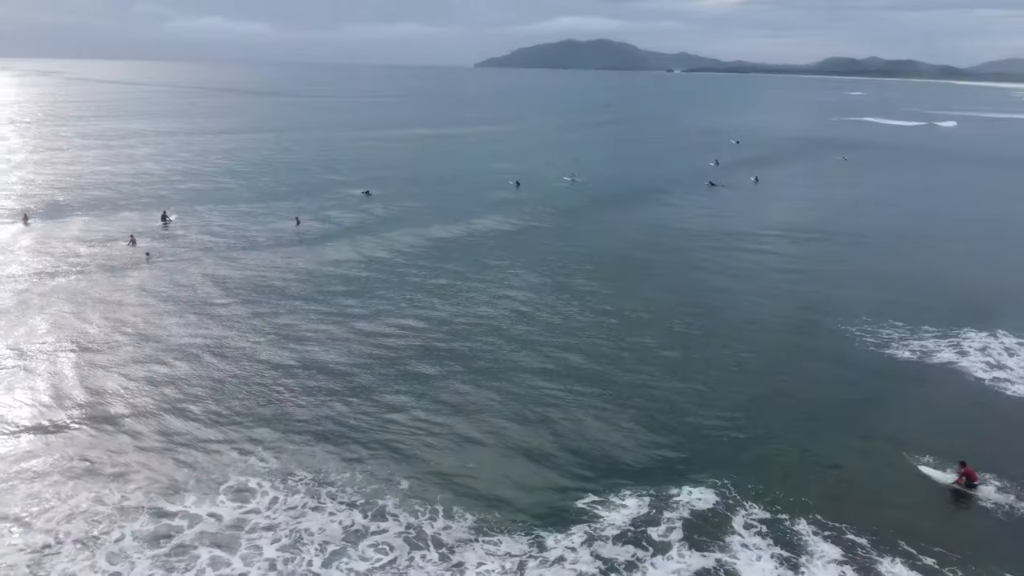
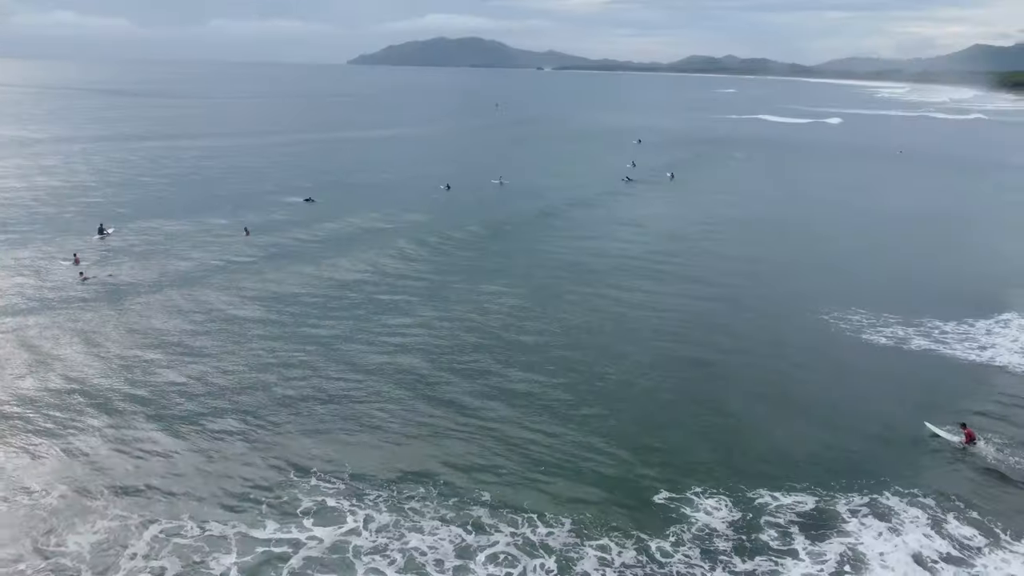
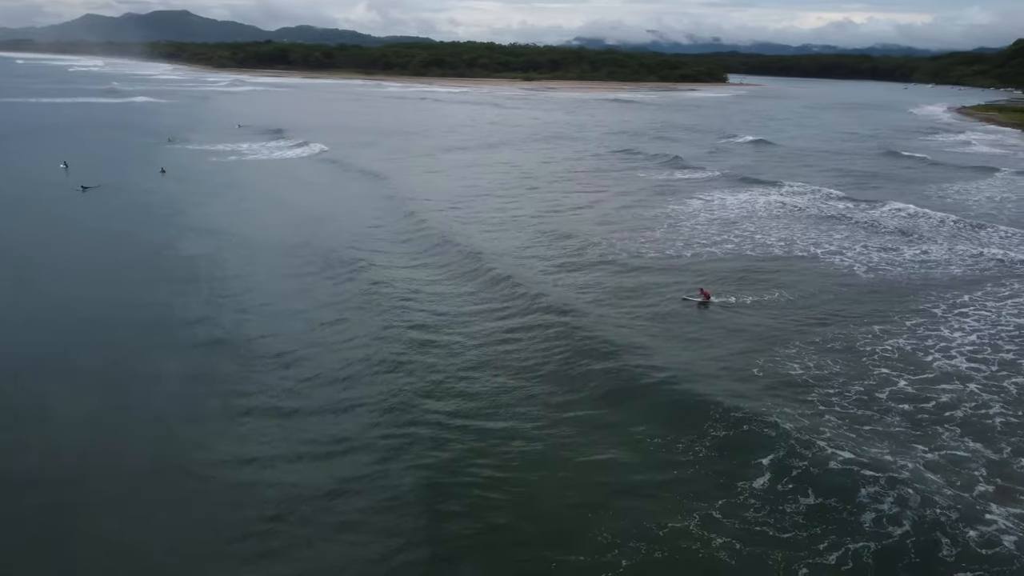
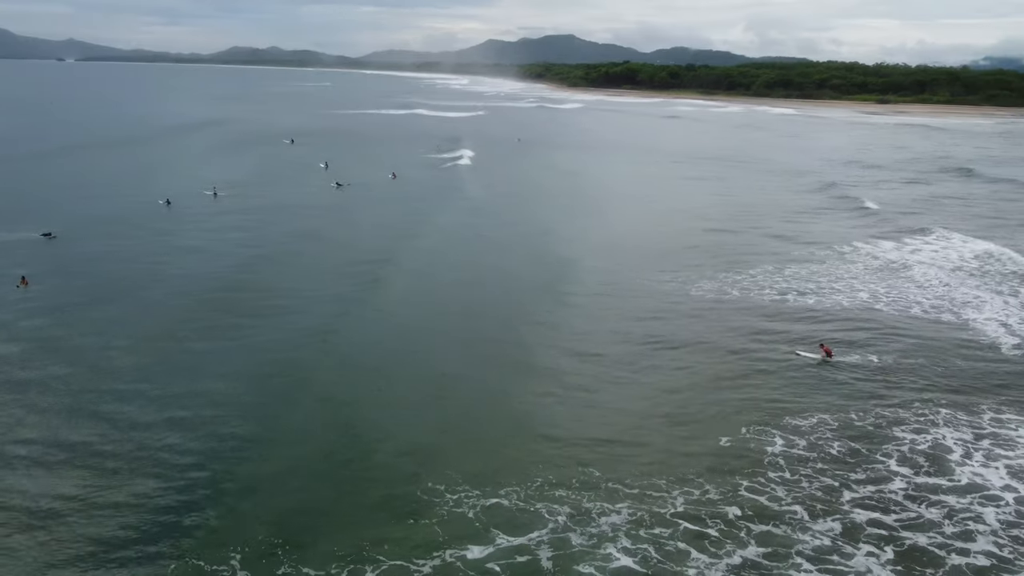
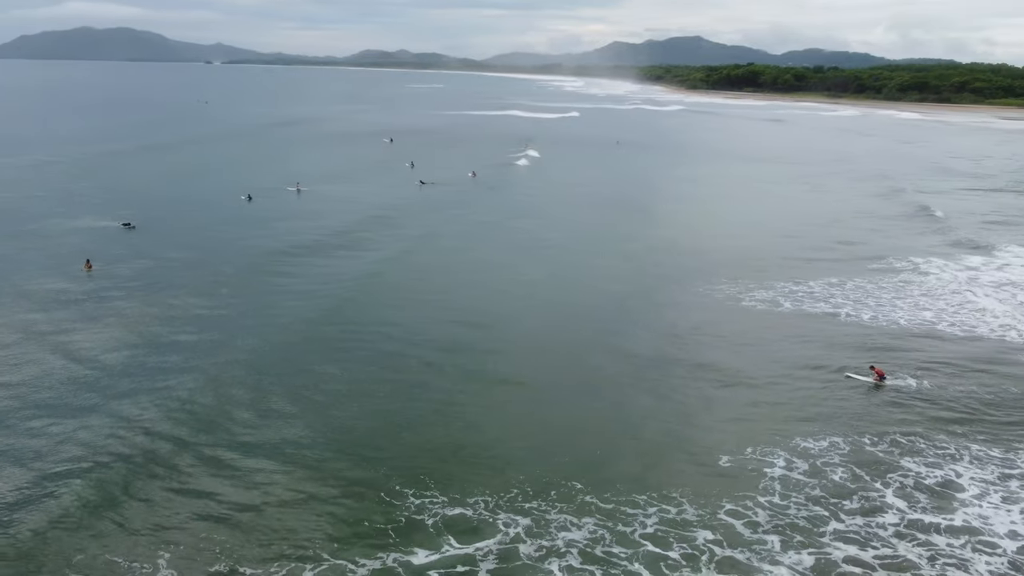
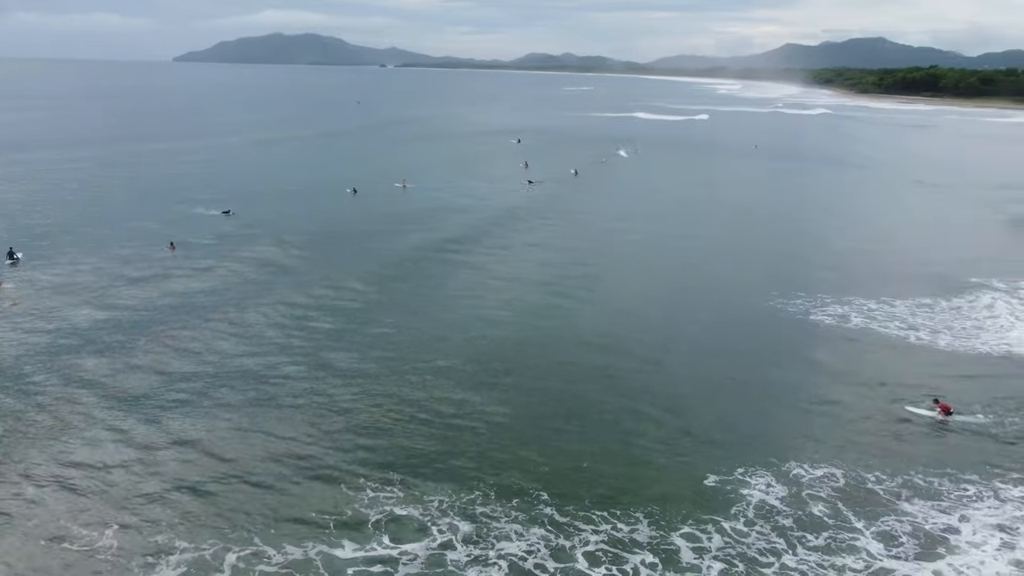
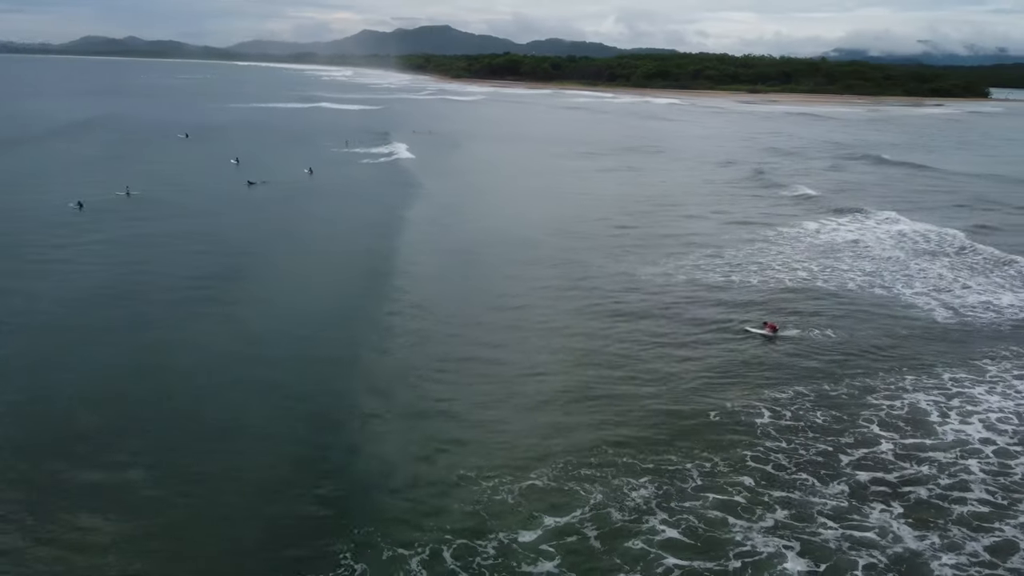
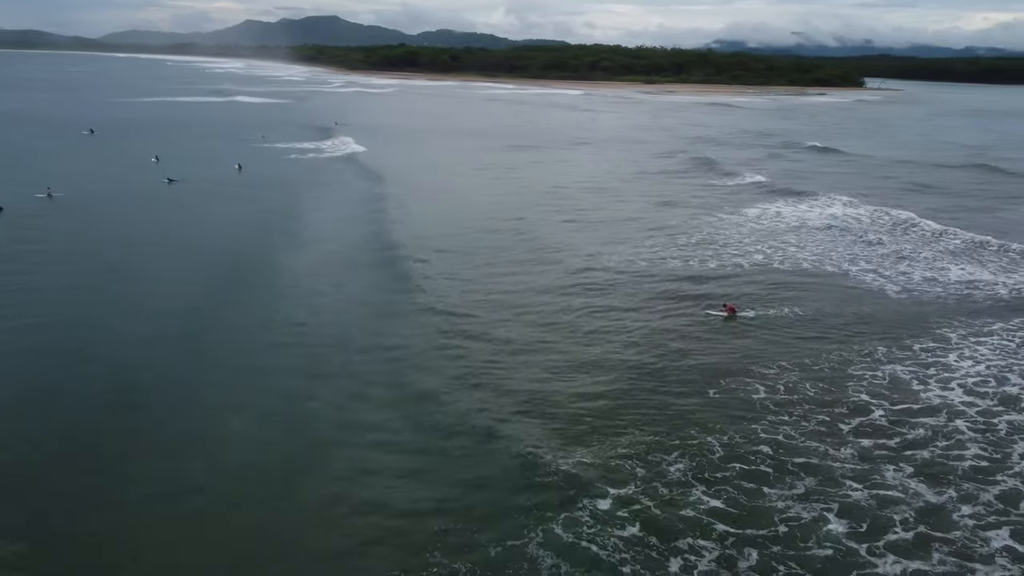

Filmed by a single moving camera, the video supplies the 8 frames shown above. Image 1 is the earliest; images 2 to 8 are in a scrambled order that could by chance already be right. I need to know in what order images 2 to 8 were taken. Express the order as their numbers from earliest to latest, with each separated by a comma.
2, 6, 5, 4, 7, 8, 3
